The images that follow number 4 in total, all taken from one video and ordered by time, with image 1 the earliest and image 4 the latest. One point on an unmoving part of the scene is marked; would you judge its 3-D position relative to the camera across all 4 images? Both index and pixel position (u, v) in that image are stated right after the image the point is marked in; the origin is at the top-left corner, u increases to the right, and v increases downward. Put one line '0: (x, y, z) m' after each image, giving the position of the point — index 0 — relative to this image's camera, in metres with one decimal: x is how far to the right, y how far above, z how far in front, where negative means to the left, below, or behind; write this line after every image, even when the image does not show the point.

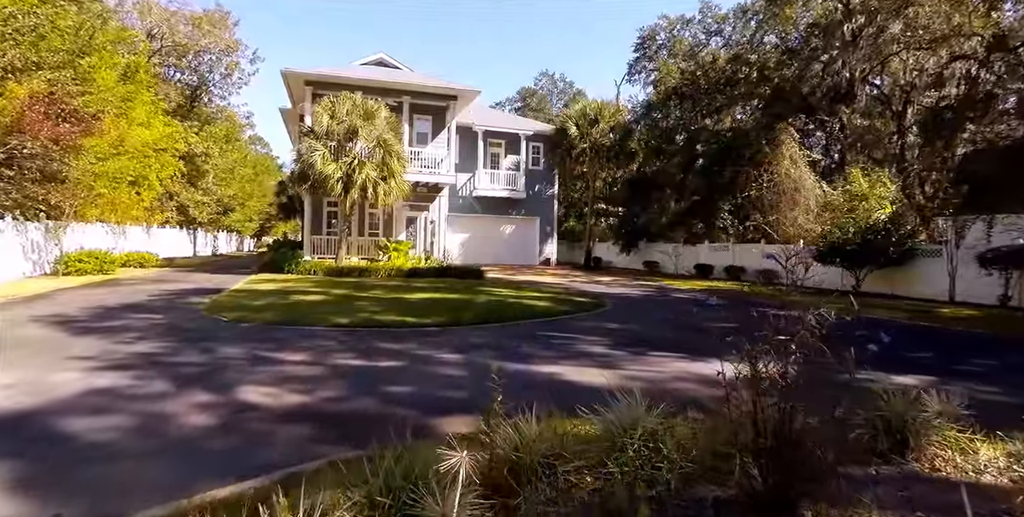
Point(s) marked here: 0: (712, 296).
0: (+5.5, -1.1, +16.1) m
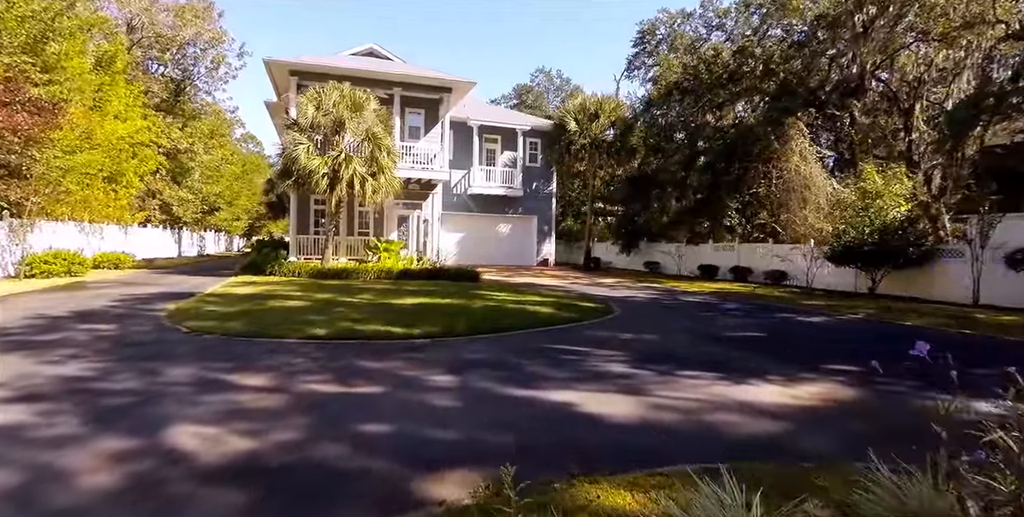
0: (+5.4, -1.1, +15.0) m
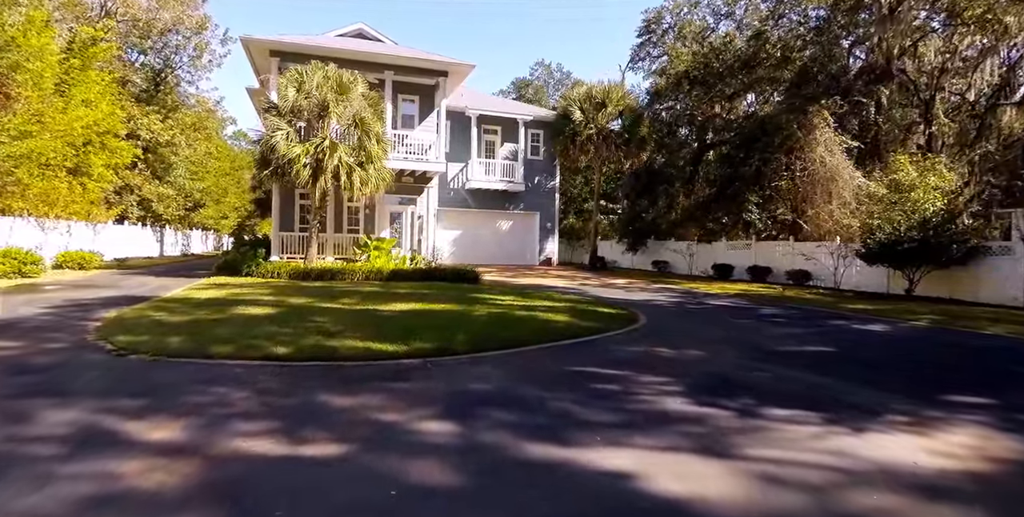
0: (+5.5, -1.0, +13.3) m
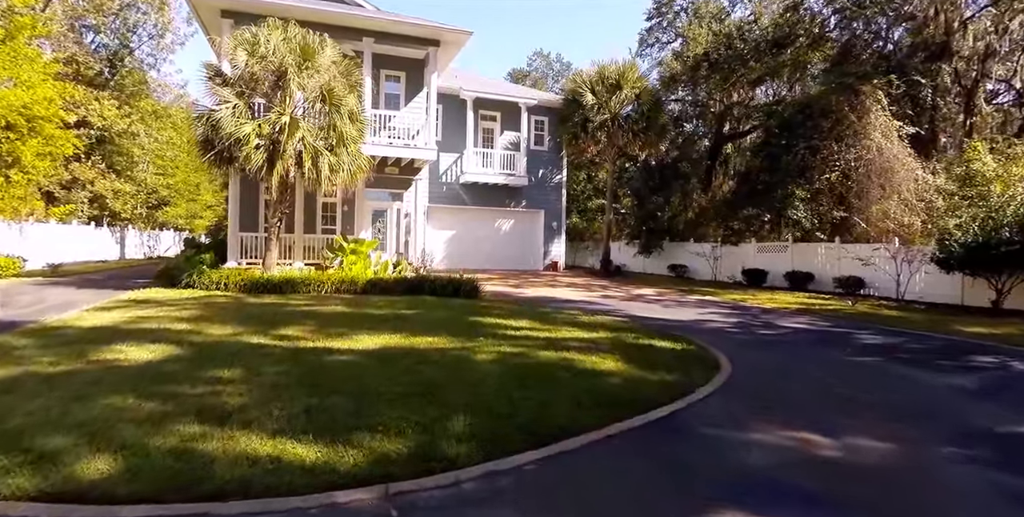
0: (+5.7, -1.2, +10.2) m
